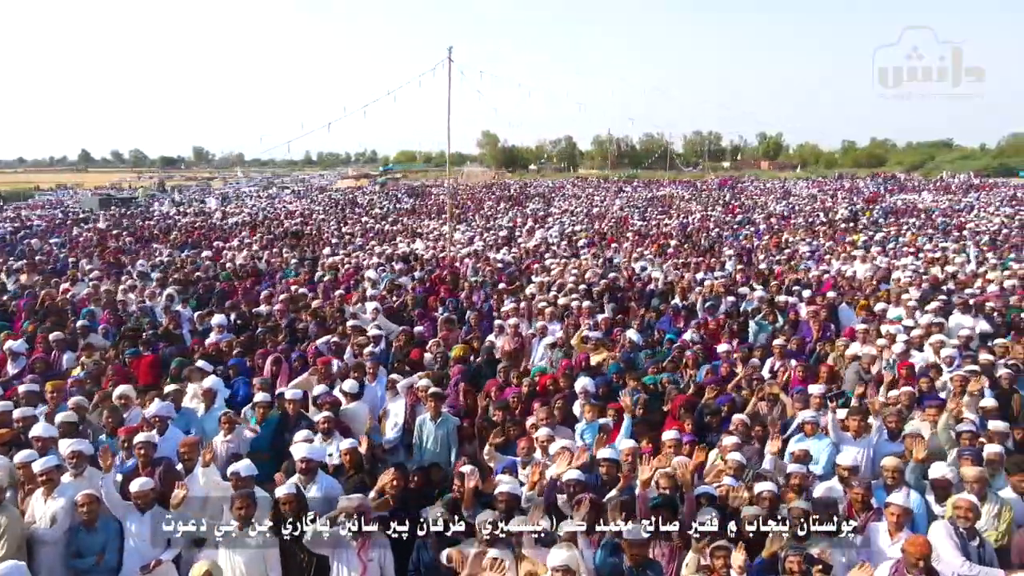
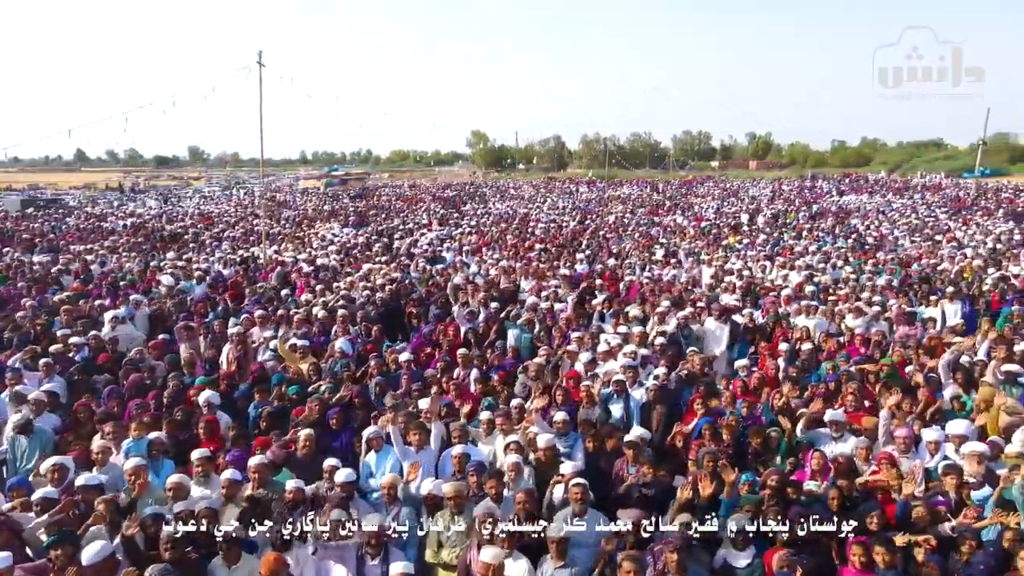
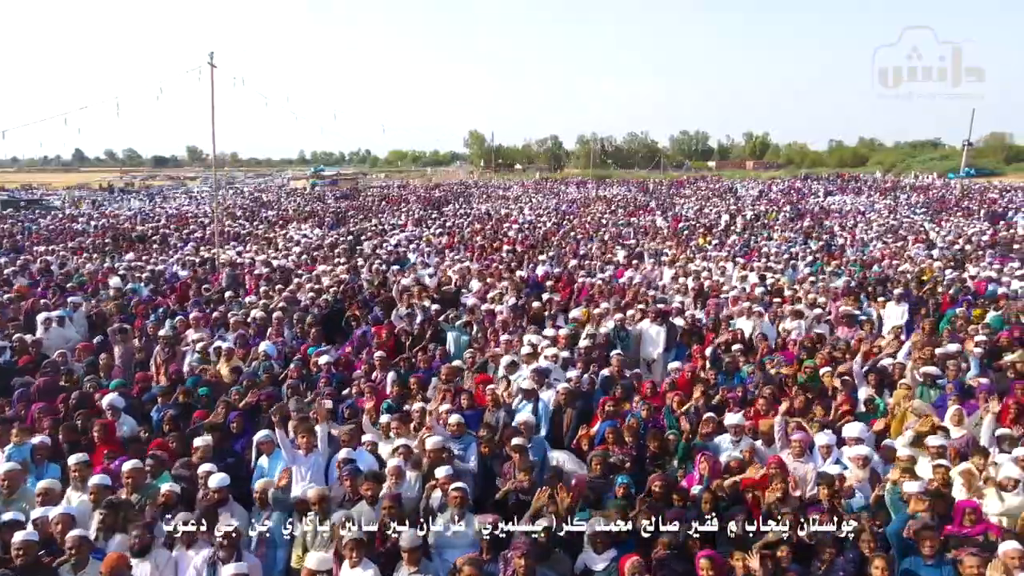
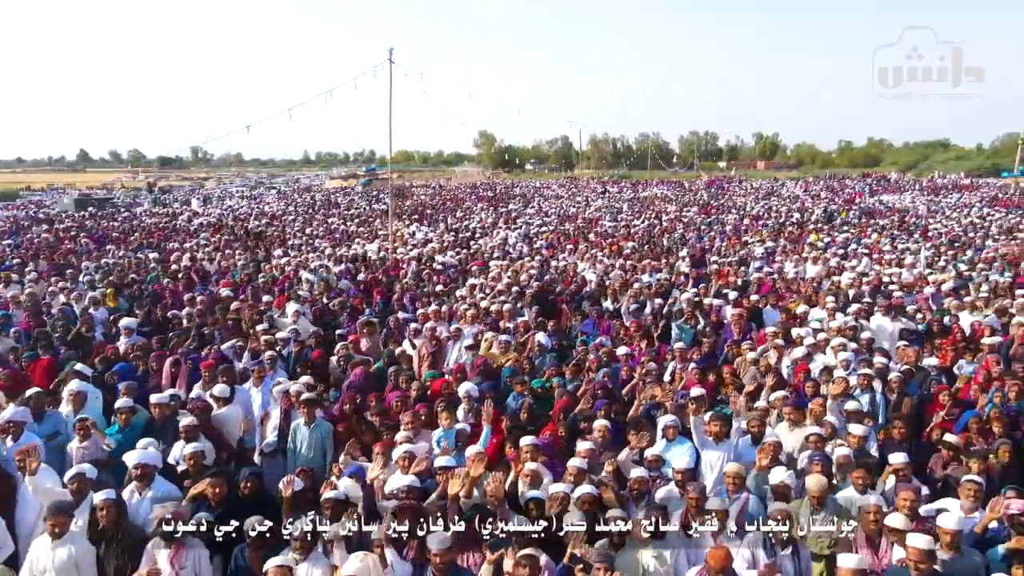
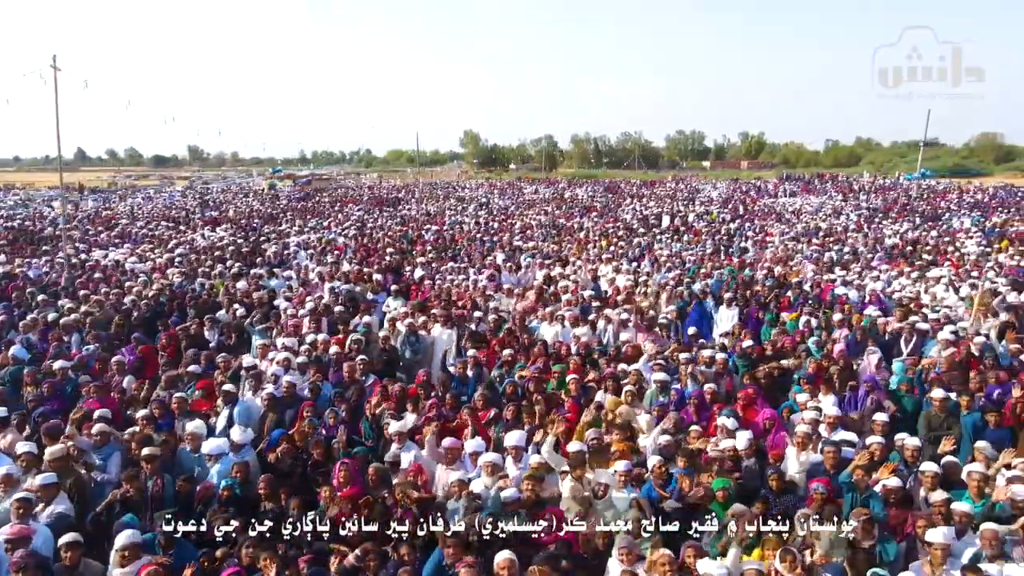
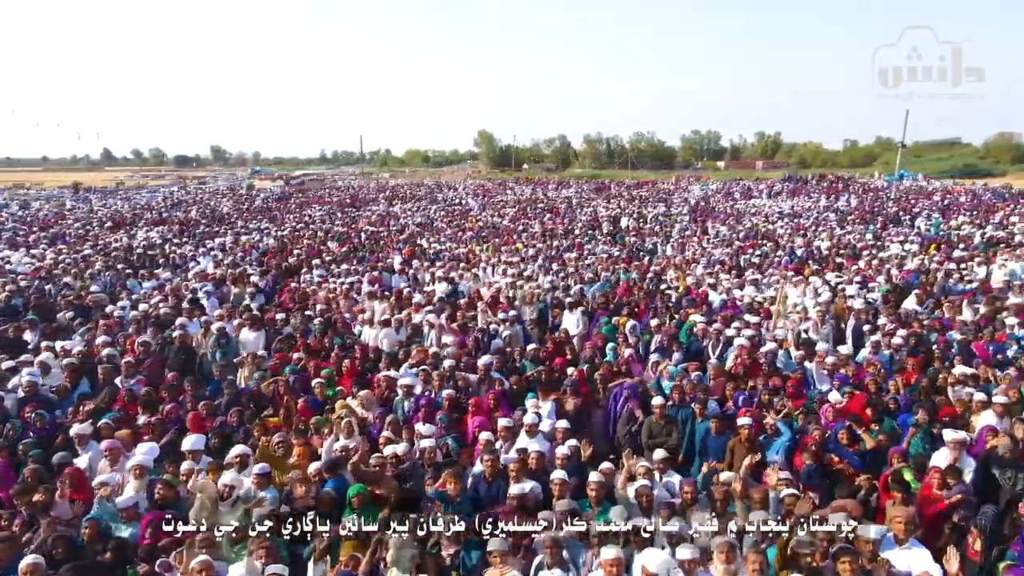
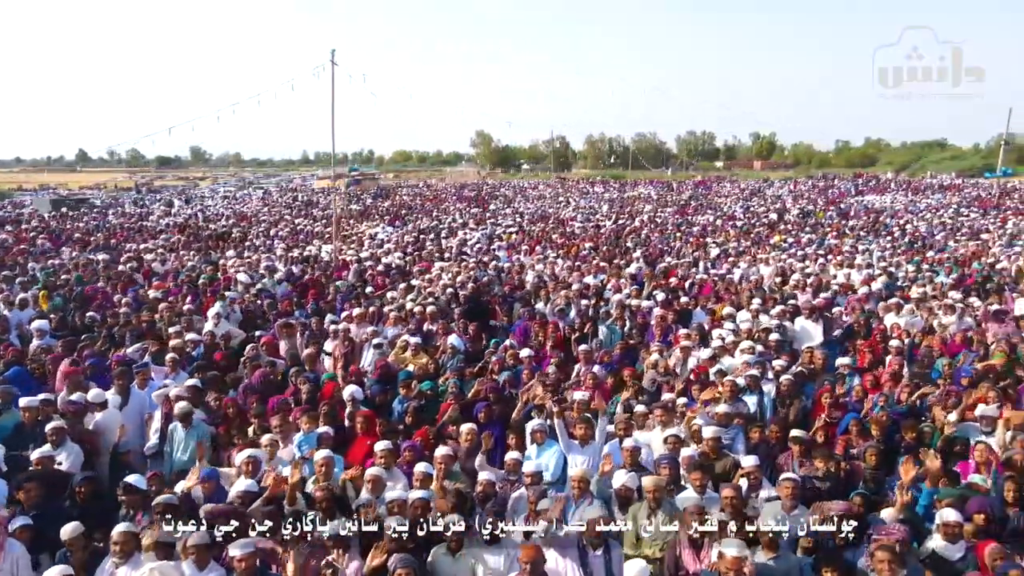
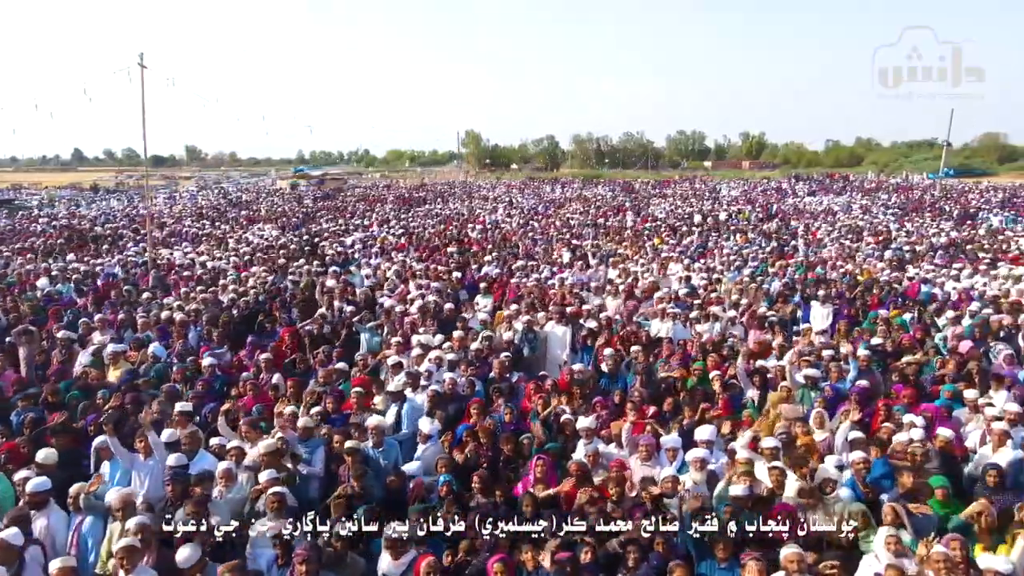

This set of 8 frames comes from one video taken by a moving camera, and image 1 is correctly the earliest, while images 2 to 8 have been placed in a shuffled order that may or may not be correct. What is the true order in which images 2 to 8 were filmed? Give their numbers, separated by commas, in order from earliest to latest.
4, 7, 2, 3, 8, 5, 6
